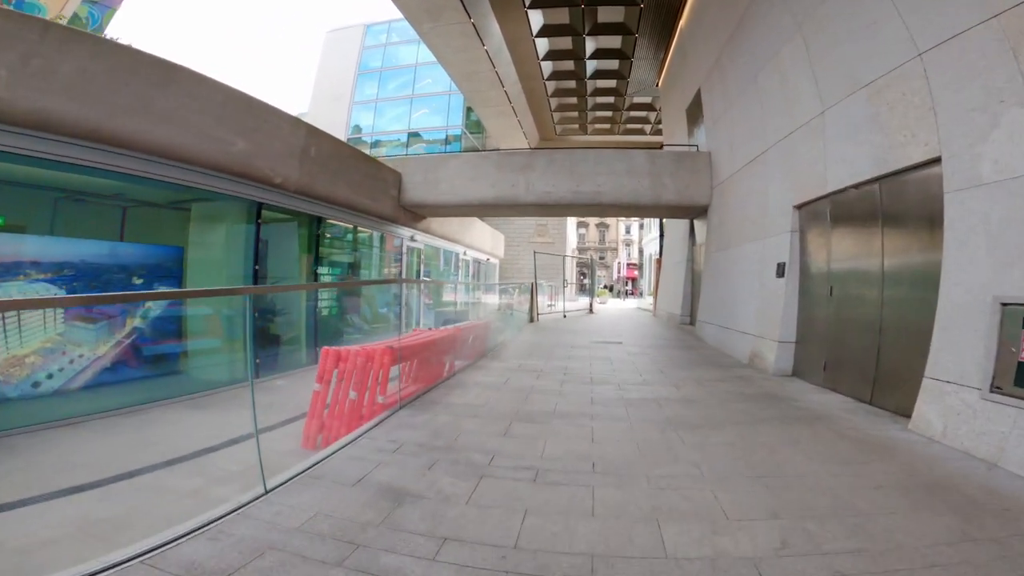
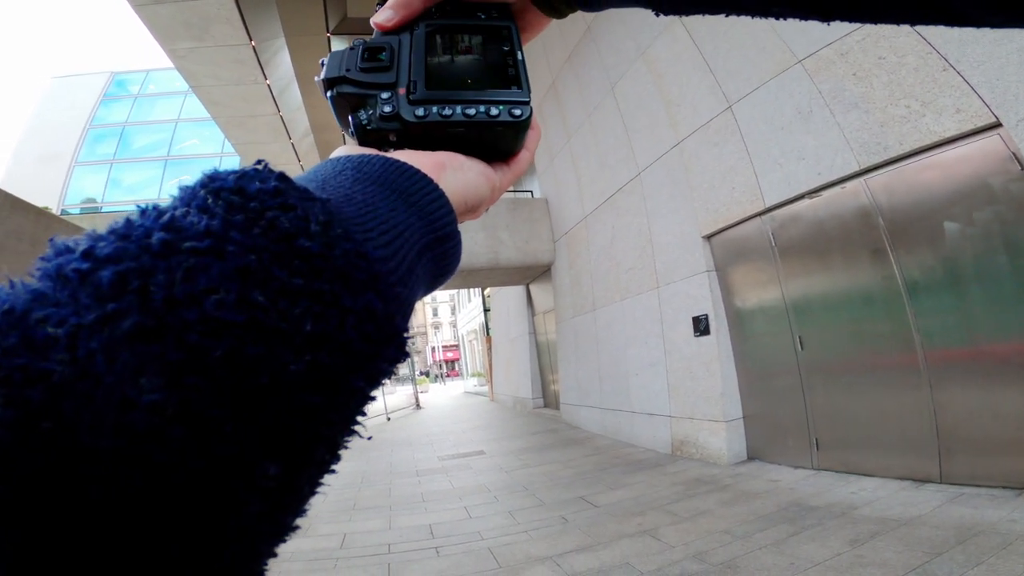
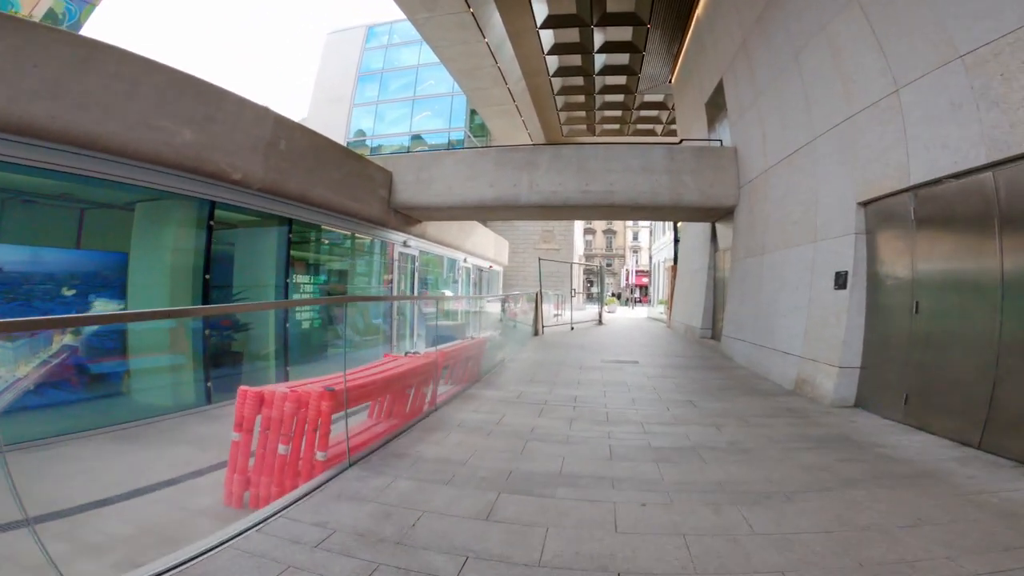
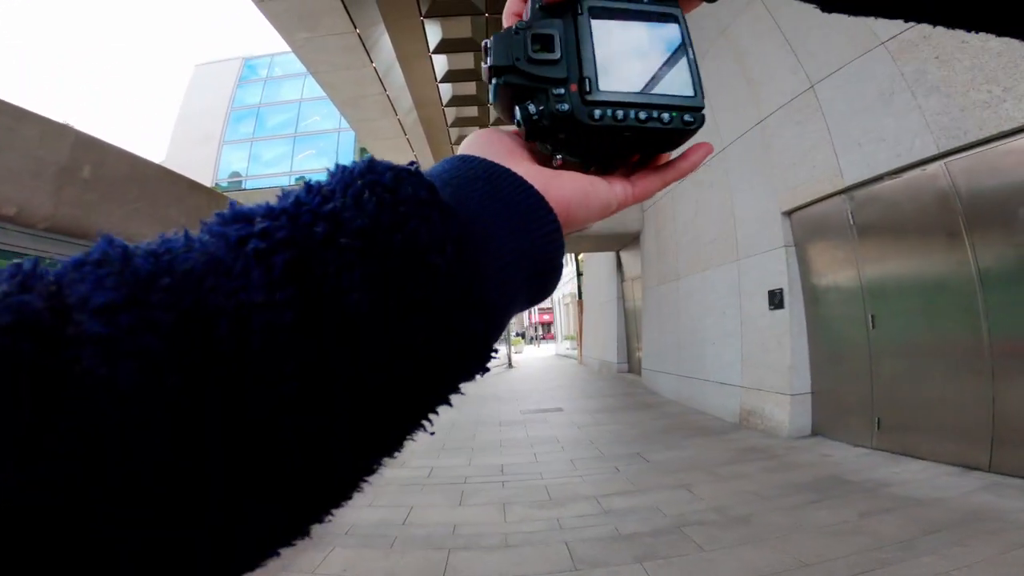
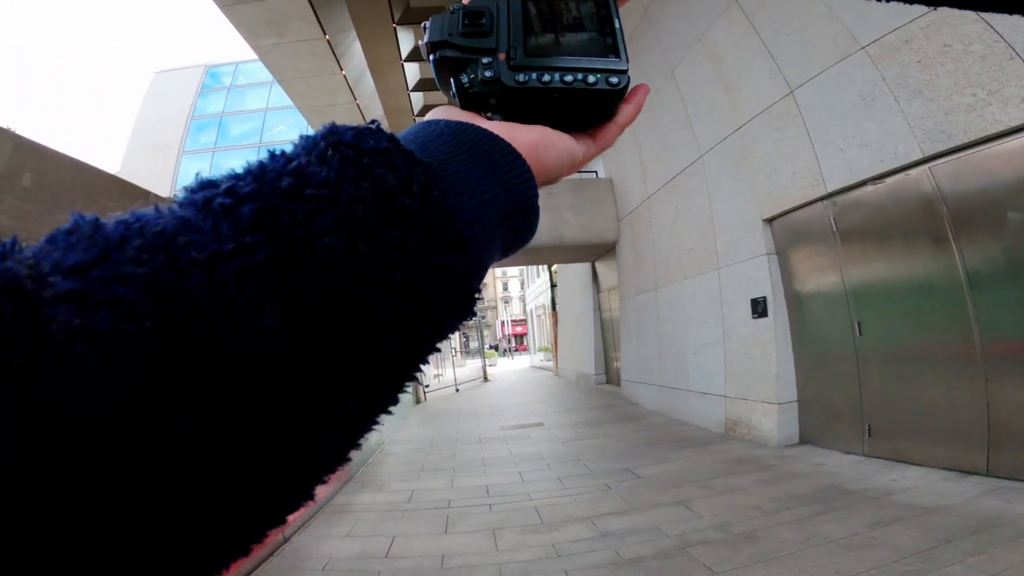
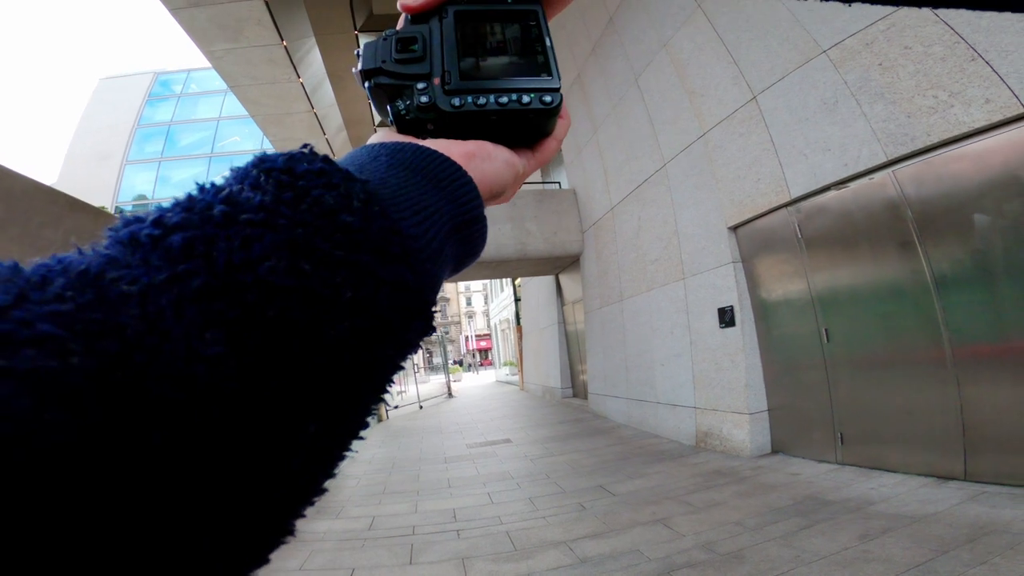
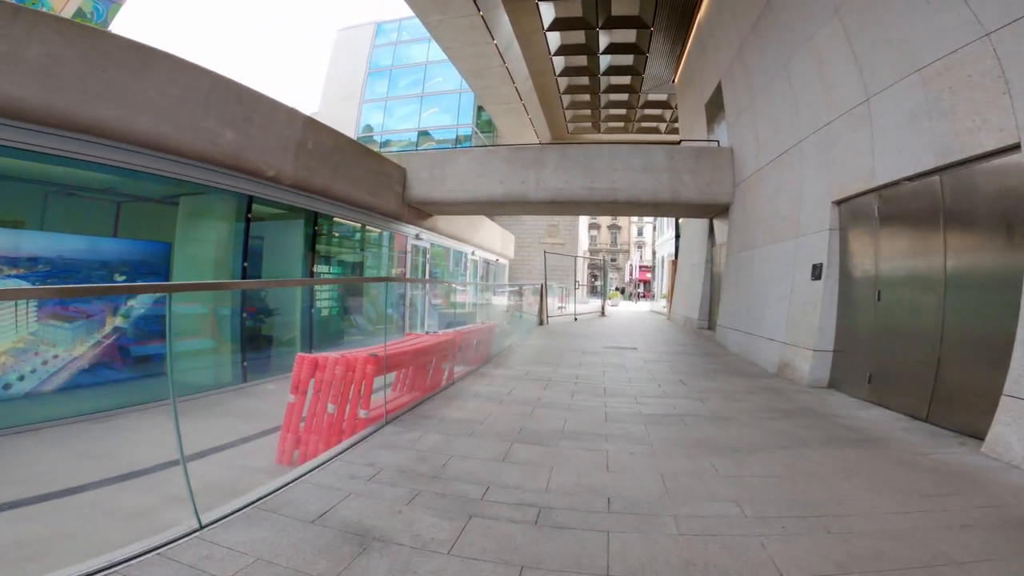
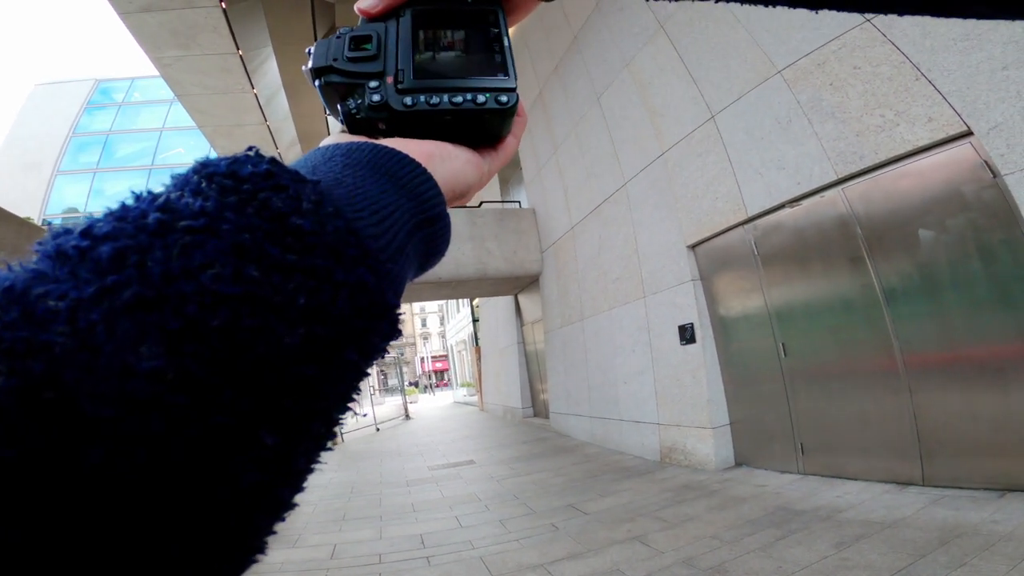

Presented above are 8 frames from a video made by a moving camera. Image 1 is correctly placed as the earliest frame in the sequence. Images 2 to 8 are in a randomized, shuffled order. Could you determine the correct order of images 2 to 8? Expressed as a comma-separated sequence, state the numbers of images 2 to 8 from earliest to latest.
7, 3, 4, 5, 6, 8, 2
